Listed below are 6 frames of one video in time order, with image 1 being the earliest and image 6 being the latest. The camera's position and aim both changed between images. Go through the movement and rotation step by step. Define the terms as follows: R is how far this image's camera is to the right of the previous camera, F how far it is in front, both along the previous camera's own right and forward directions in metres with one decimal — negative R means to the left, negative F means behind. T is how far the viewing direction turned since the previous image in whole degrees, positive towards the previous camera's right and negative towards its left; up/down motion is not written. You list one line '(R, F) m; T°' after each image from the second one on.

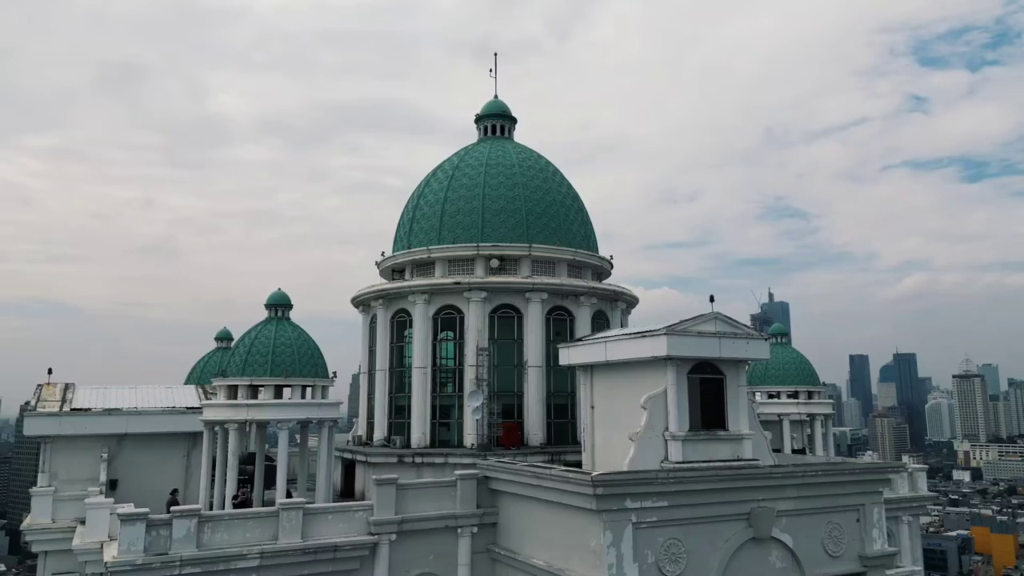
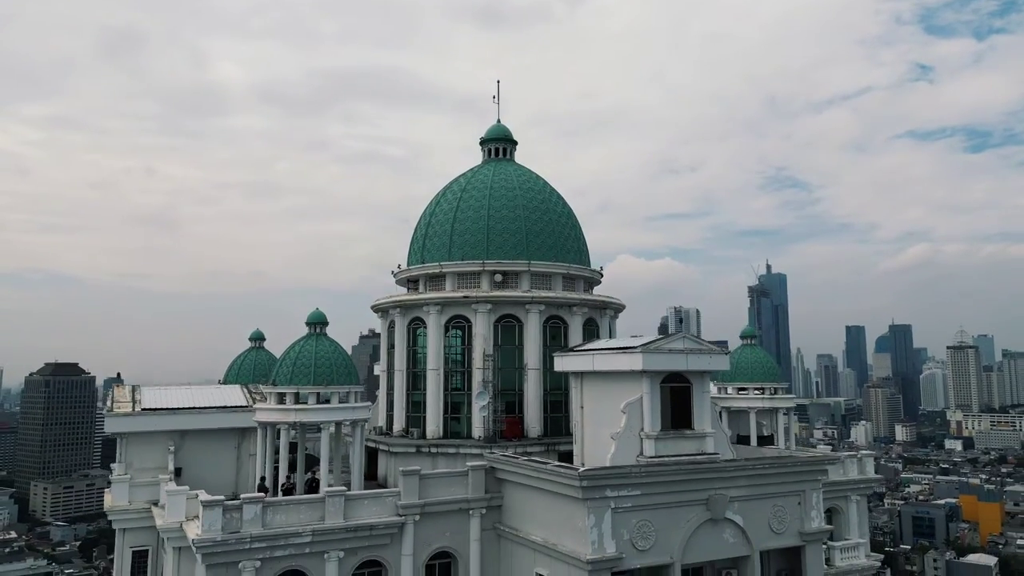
(-0.1, -2.9) m; 0°
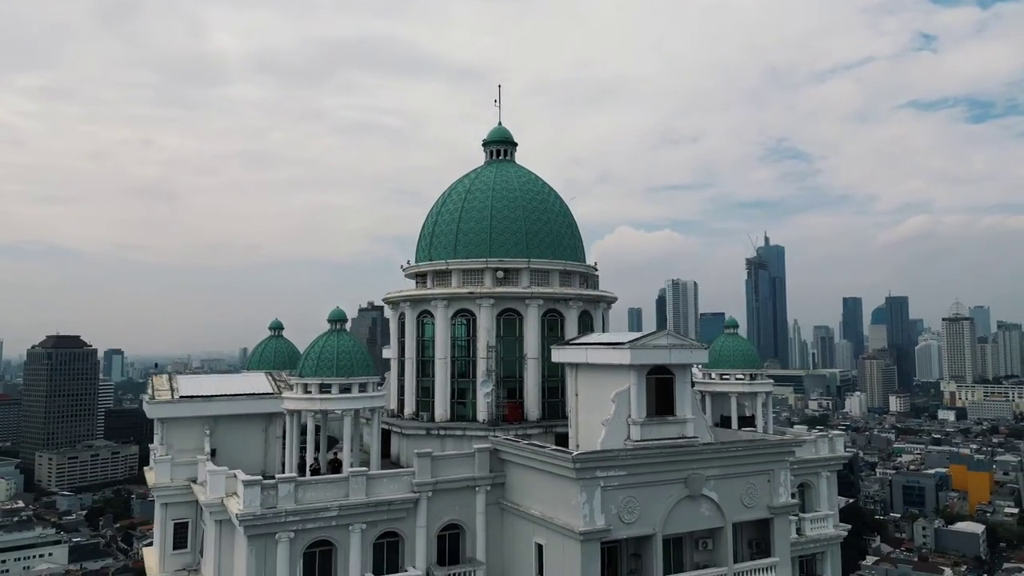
(-0.1, -2.0) m; 0°
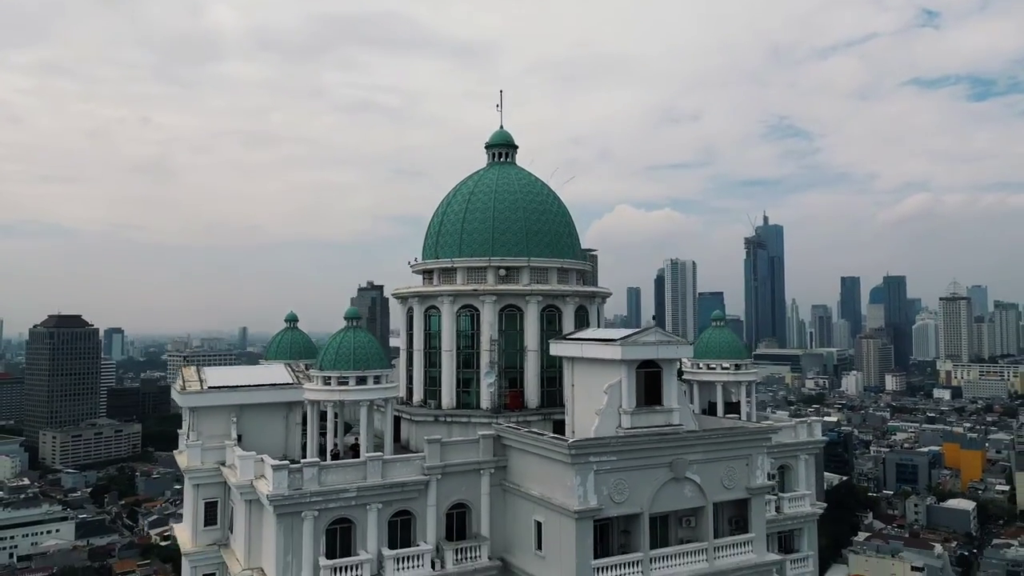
(-0.1, -1.8) m; 0°
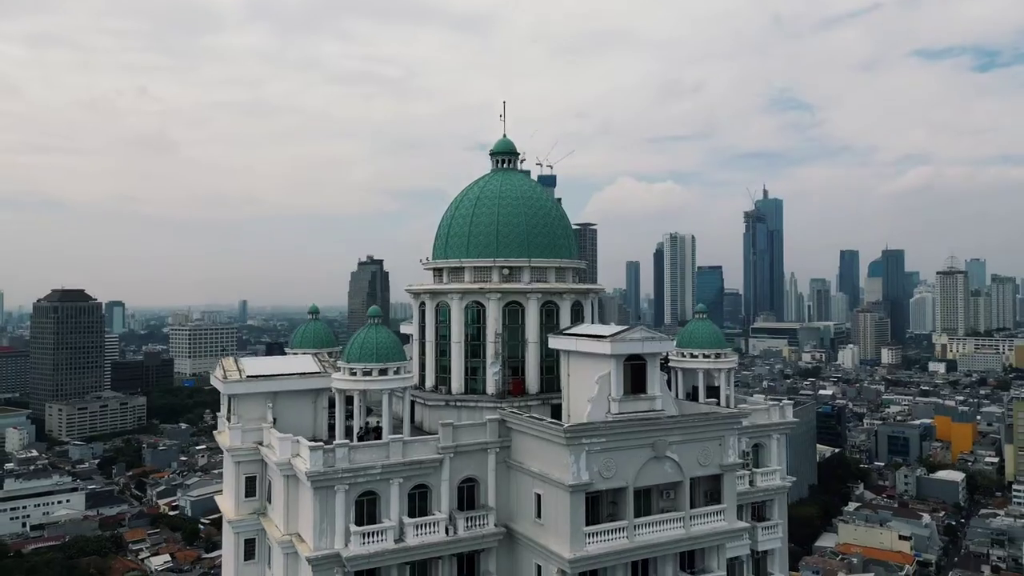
(-0.1, -3.0) m; 0°
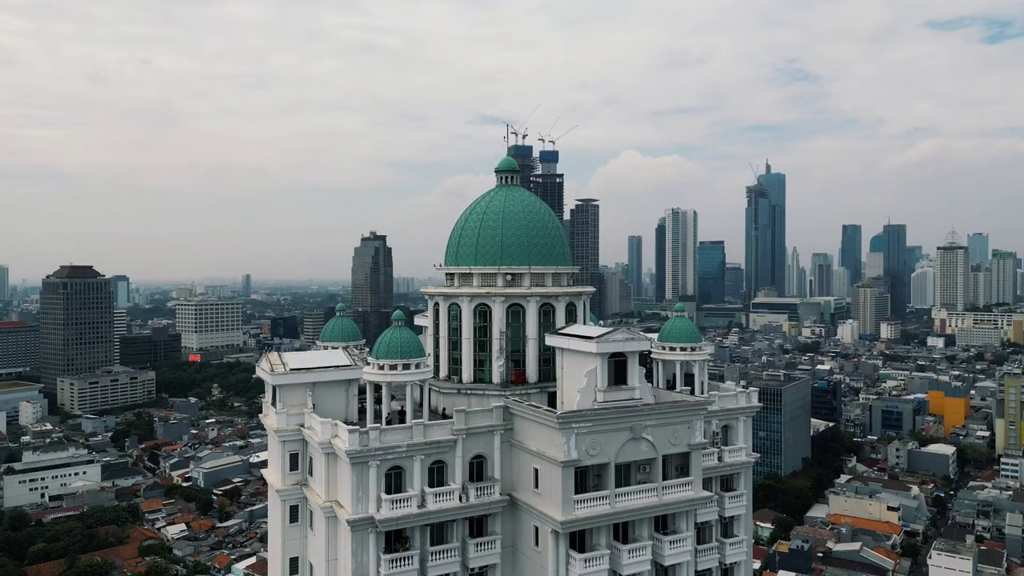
(0.0, -4.7) m; 0°
